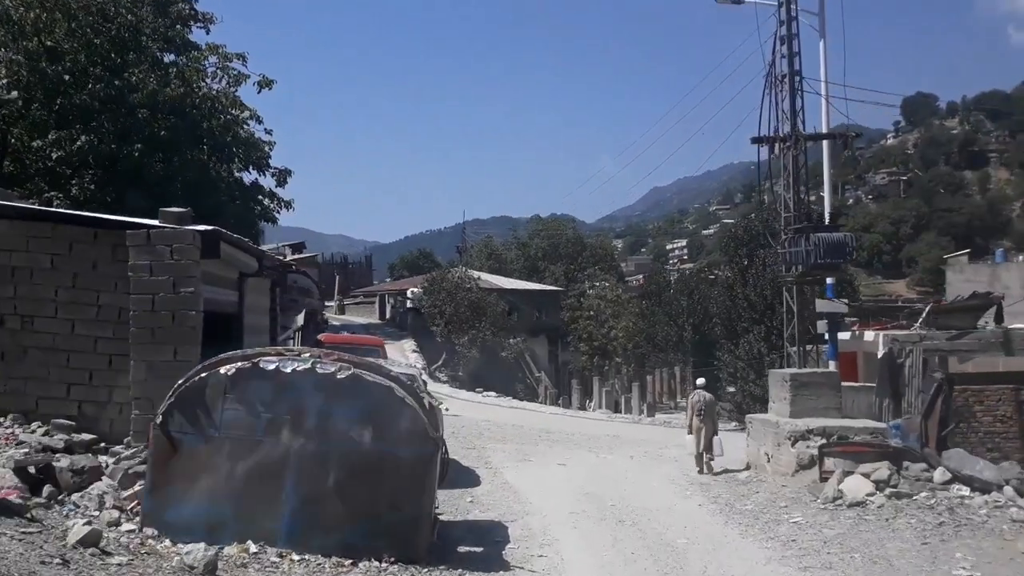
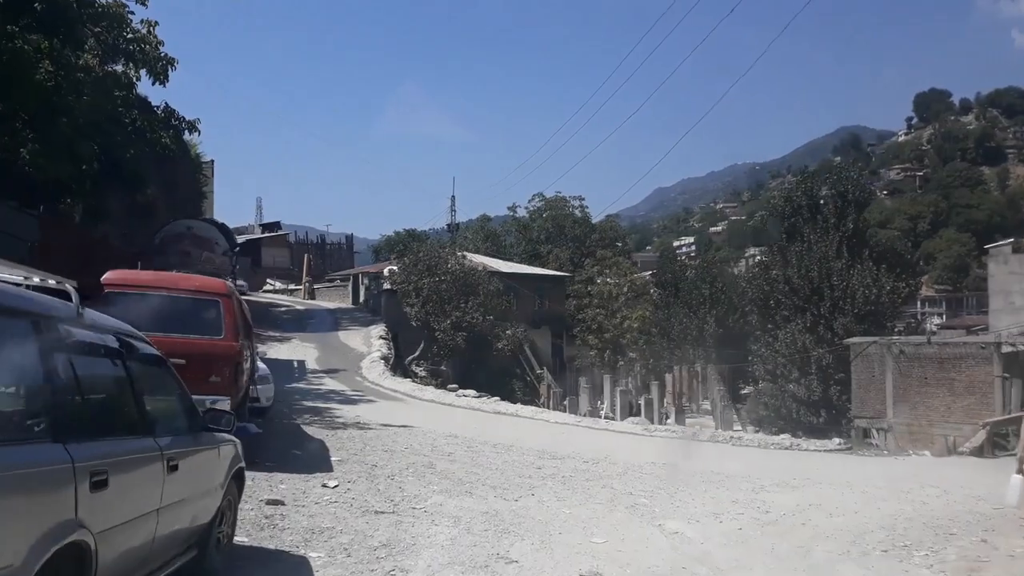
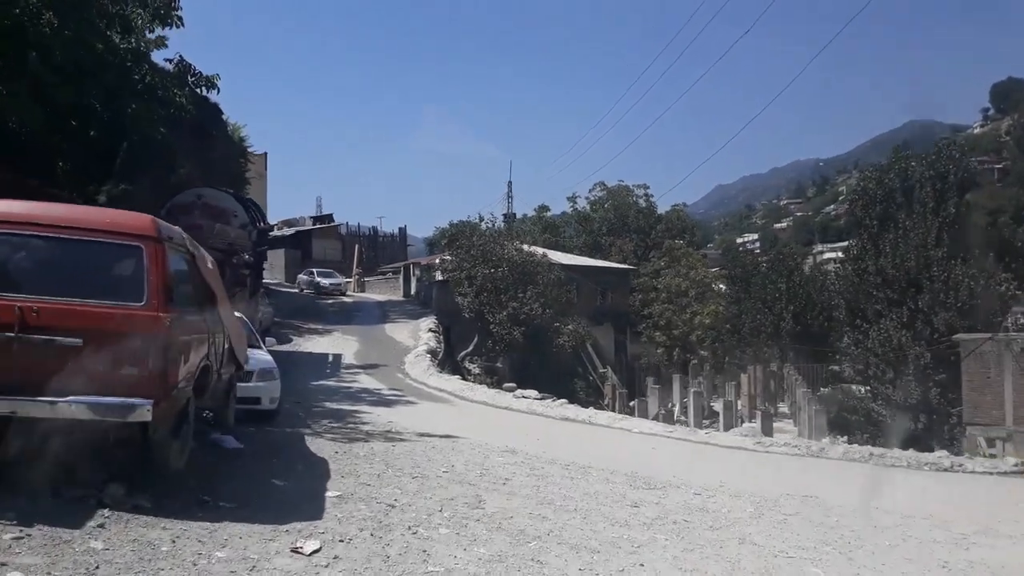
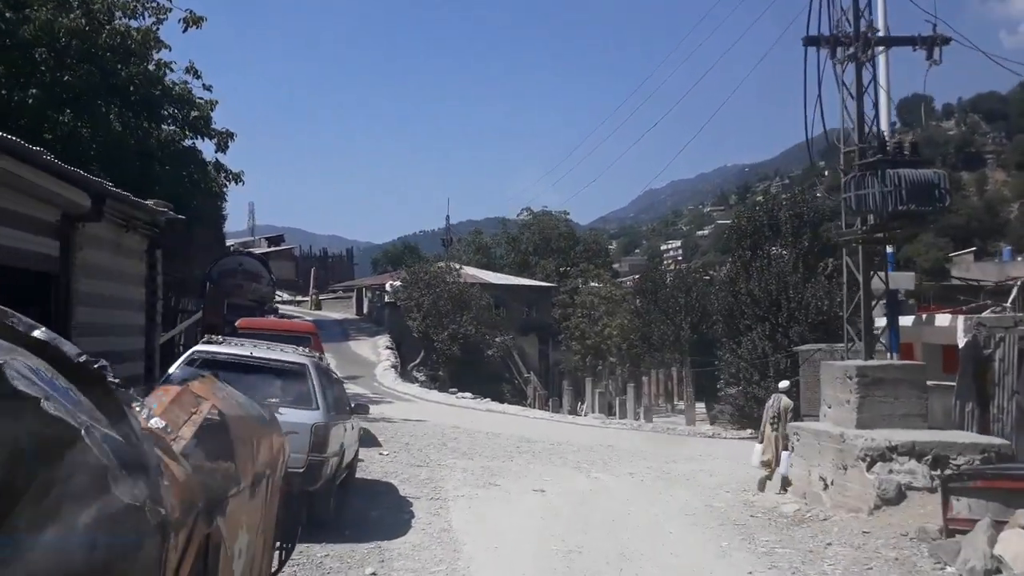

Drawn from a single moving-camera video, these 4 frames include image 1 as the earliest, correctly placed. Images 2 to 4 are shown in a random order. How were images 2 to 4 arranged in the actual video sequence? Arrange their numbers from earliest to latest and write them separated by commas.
4, 2, 3
